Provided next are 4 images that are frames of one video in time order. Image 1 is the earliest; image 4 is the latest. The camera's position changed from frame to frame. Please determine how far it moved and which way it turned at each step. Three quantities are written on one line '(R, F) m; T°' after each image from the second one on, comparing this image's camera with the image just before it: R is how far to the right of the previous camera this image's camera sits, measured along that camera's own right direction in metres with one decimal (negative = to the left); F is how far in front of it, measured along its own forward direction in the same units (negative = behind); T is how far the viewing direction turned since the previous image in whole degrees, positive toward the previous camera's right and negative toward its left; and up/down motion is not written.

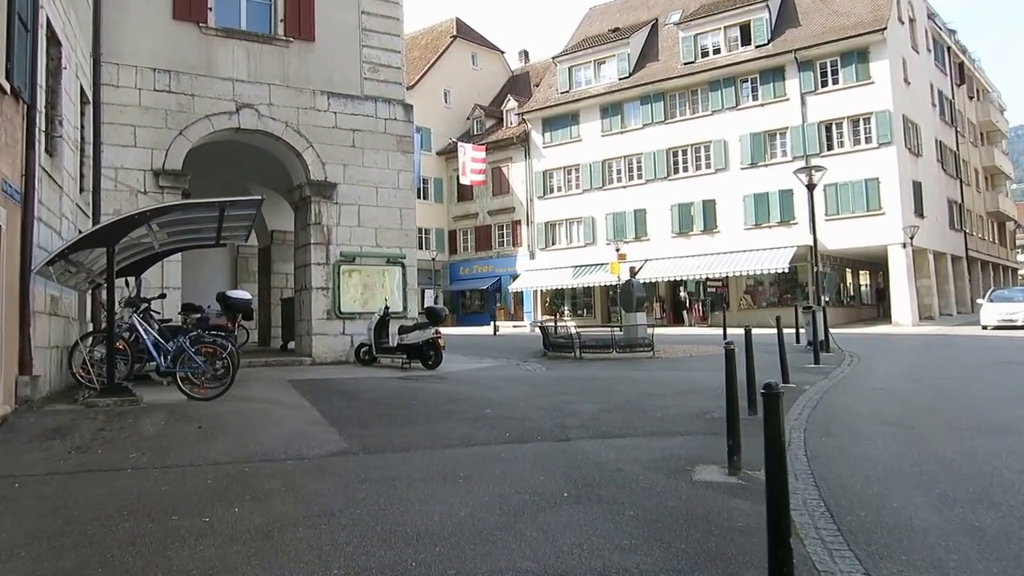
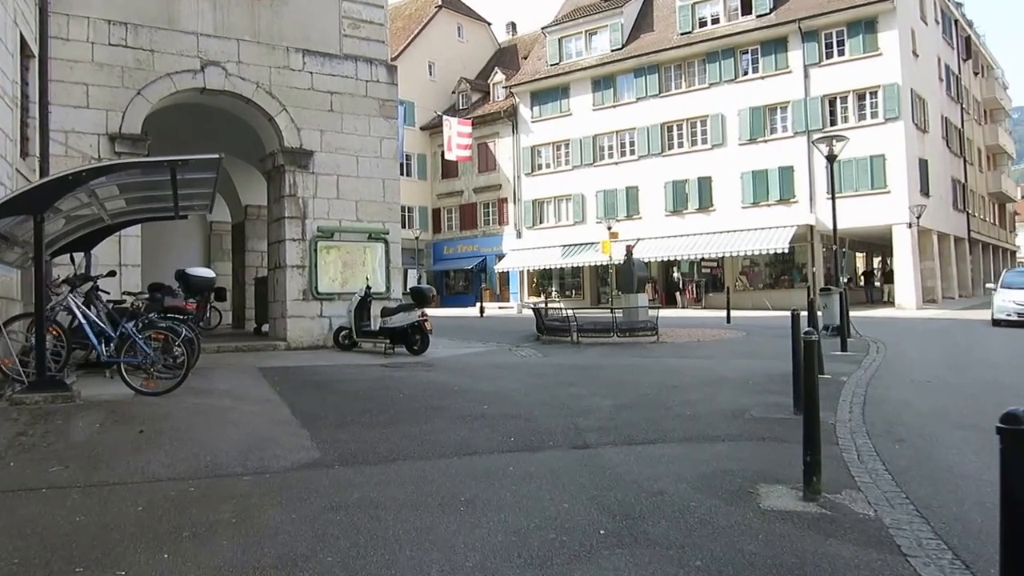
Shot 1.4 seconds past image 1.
(-0.2, +1.2) m; +1°
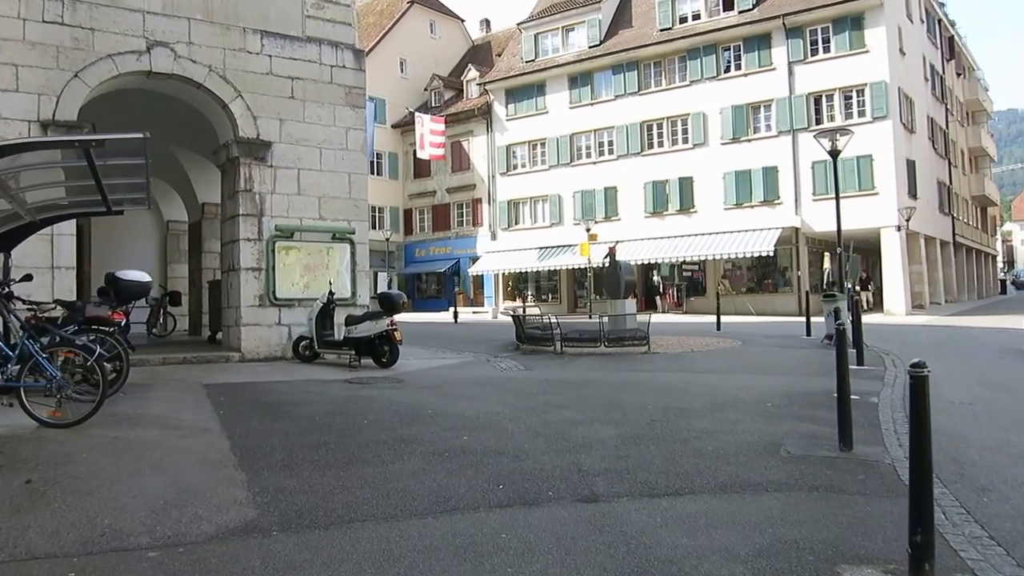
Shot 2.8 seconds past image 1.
(-0.1, +1.2) m; +2°
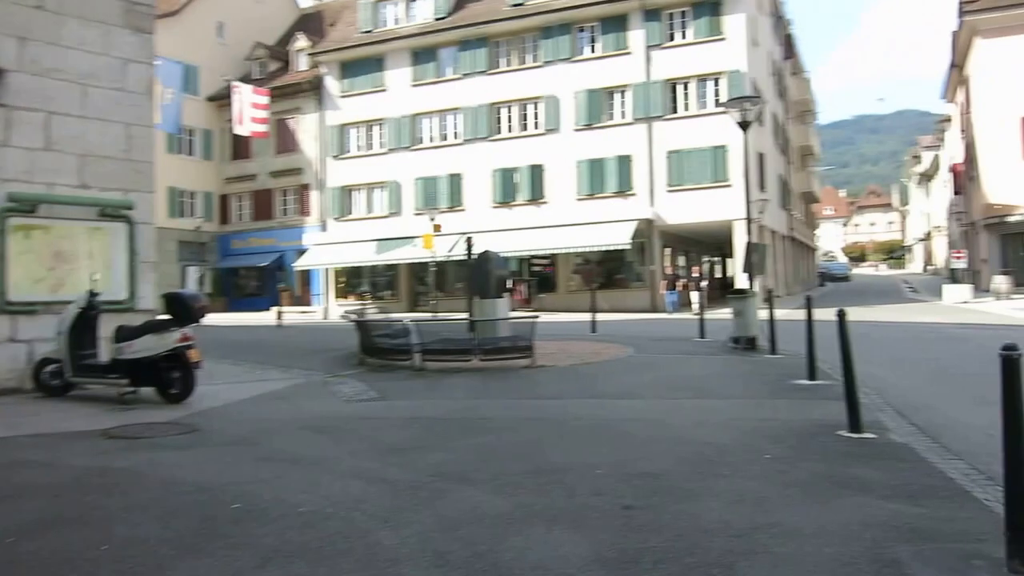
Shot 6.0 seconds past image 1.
(-0.2, +3.0) m; +11°
